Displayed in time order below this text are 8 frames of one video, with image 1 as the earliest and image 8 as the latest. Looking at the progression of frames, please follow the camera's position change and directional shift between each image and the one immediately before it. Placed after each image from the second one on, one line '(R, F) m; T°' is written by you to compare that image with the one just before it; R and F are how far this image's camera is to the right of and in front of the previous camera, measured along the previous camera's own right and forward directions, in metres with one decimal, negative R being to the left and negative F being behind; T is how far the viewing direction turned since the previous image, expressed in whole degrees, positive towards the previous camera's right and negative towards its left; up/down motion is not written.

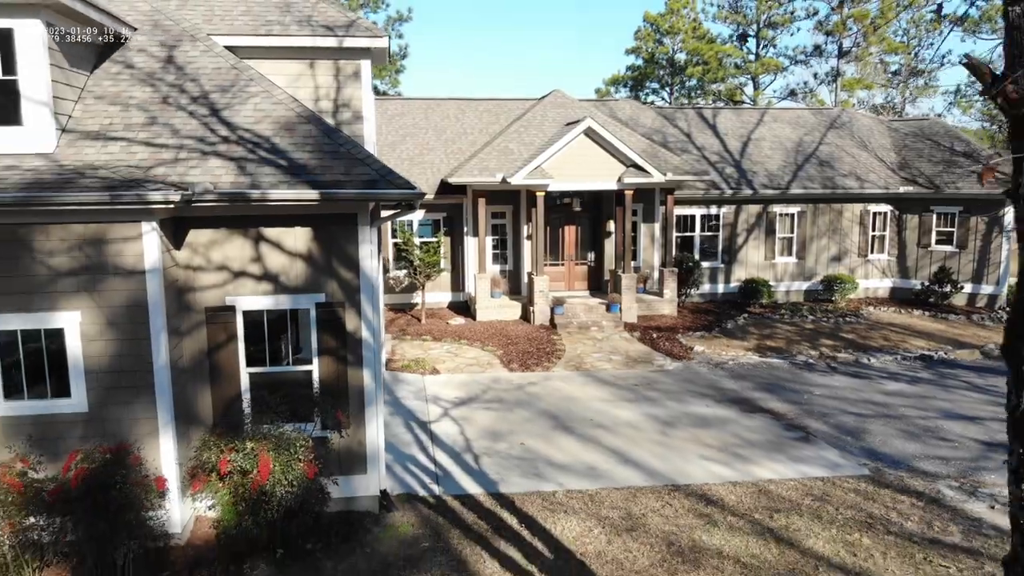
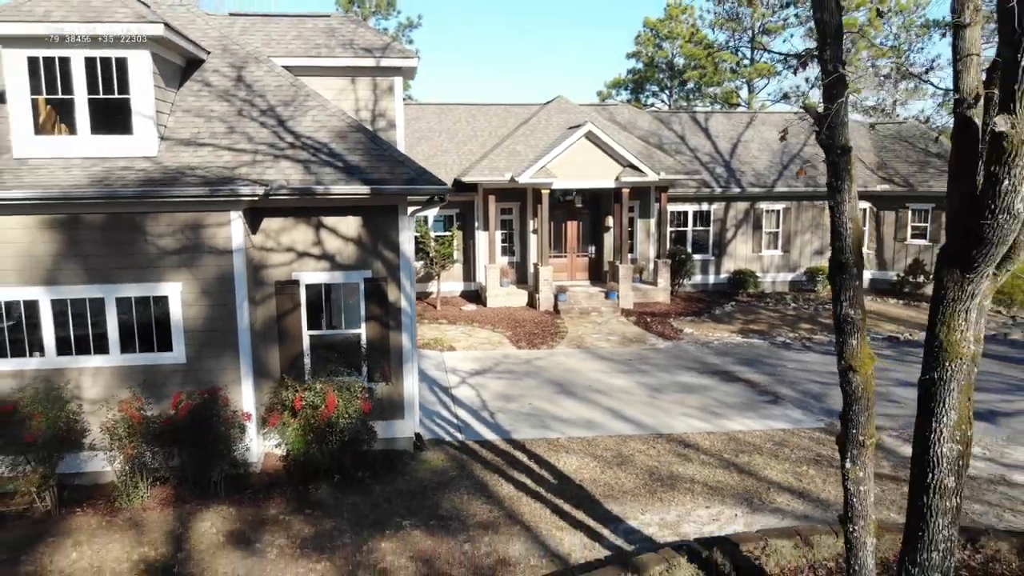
(-0.1, -1.6) m; 0°
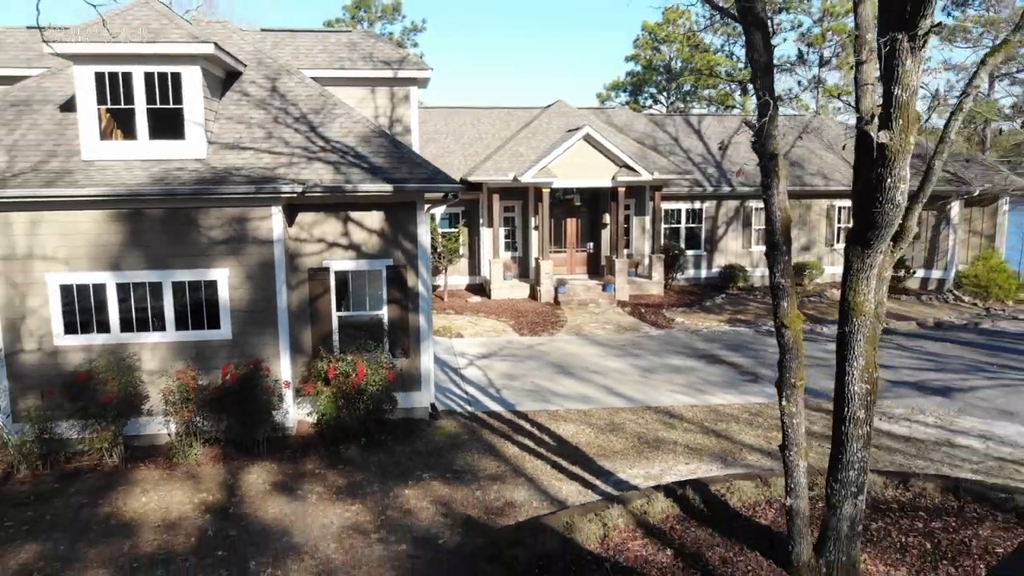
(0.0, -1.2) m; 0°
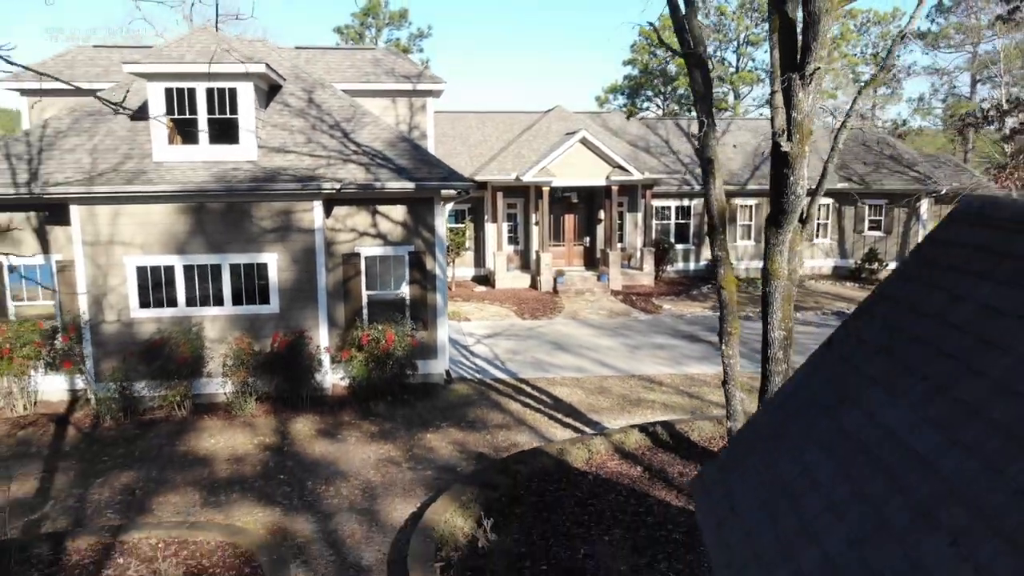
(0.0, -1.7) m; 0°
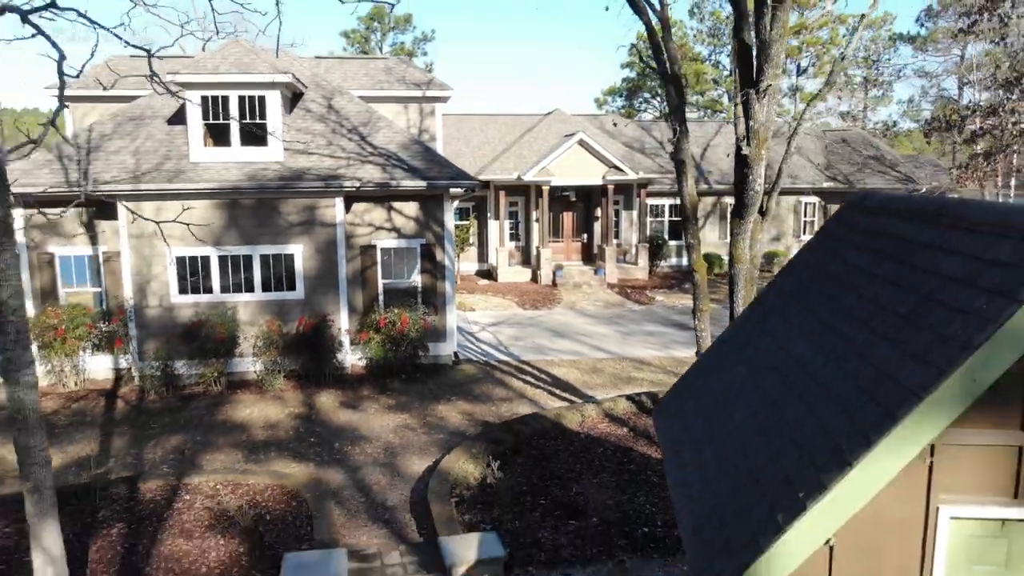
(0.0, -1.2) m; 0°
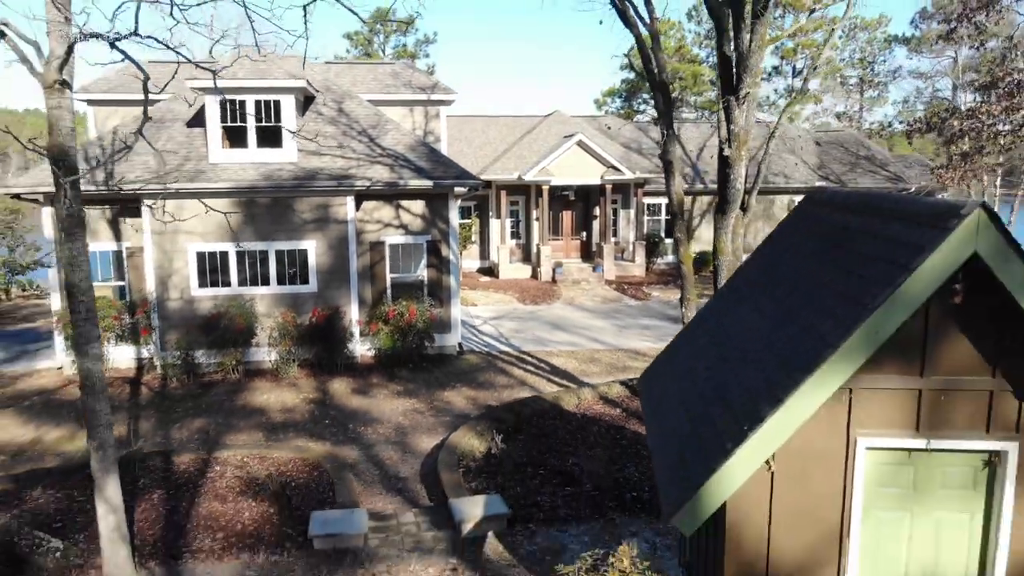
(0.0, -0.7) m; 0°
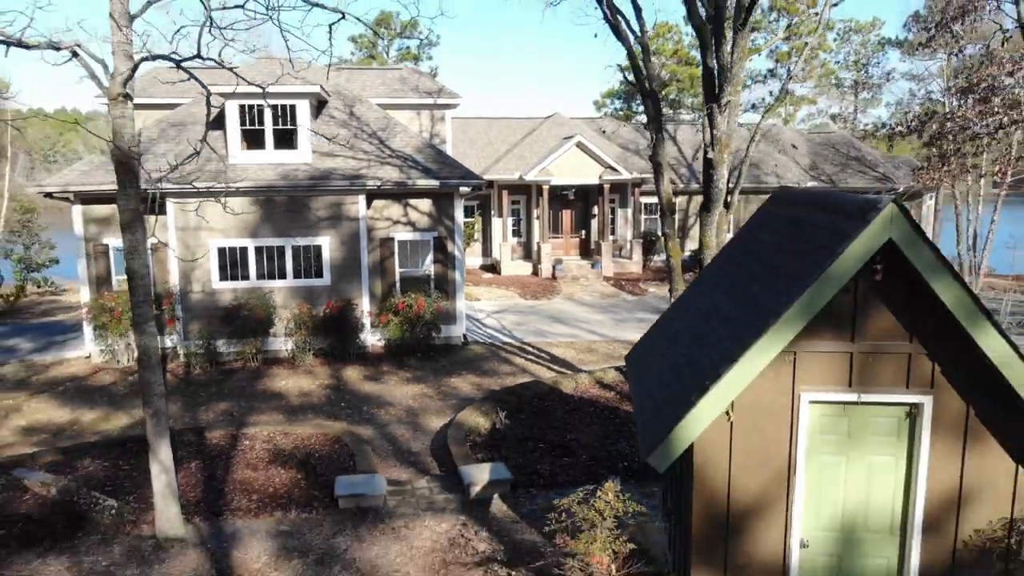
(0.0, -0.8) m; 0°
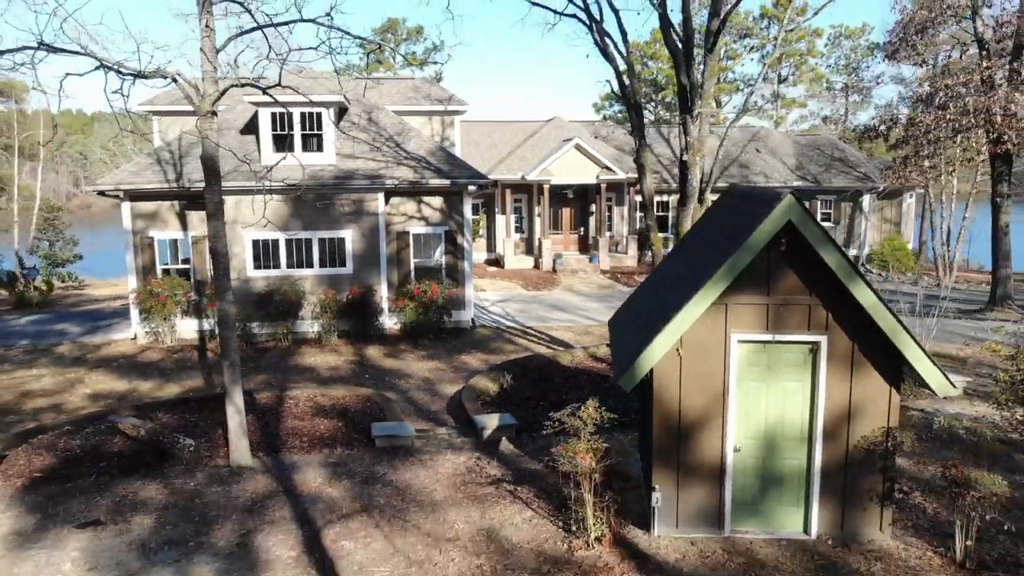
(0.0, -1.6) m; 0°
